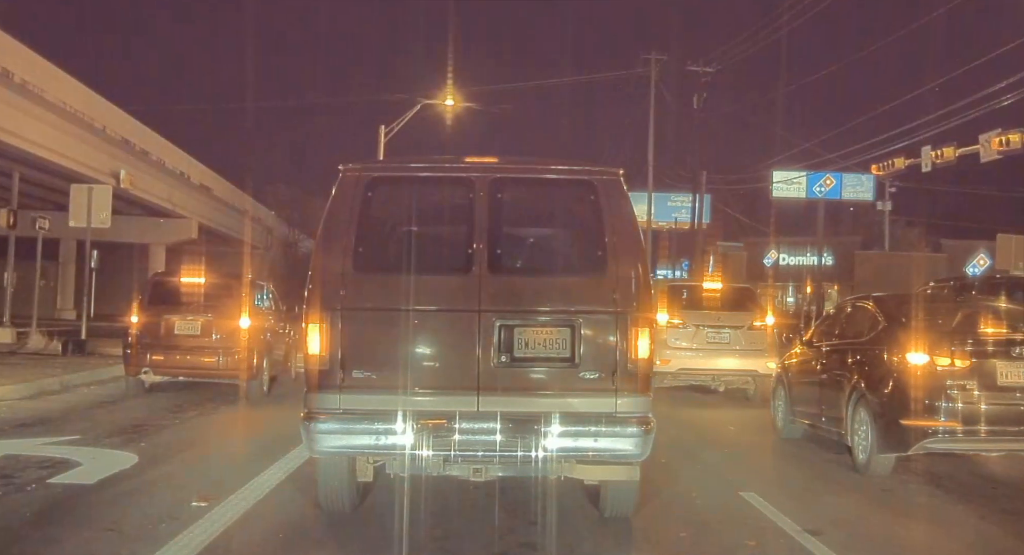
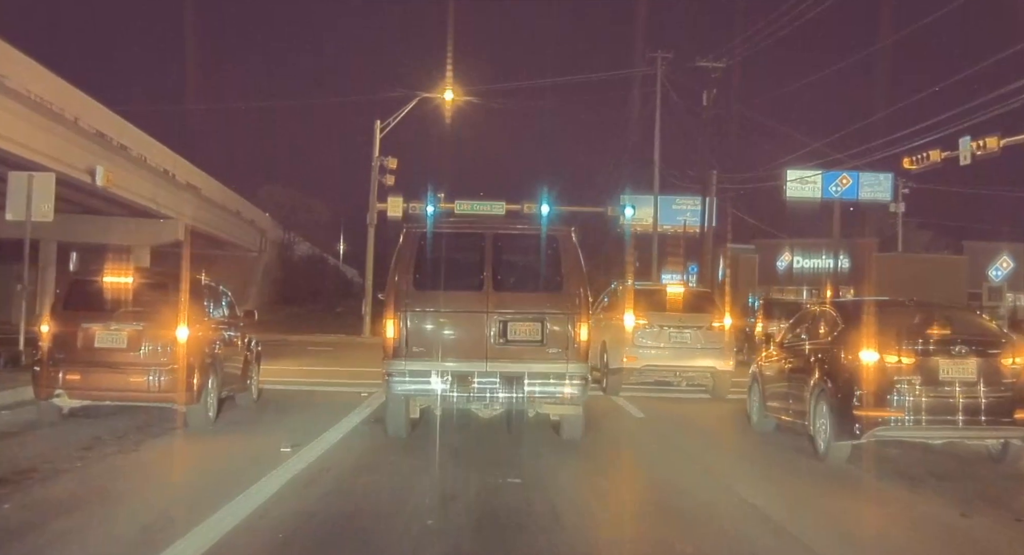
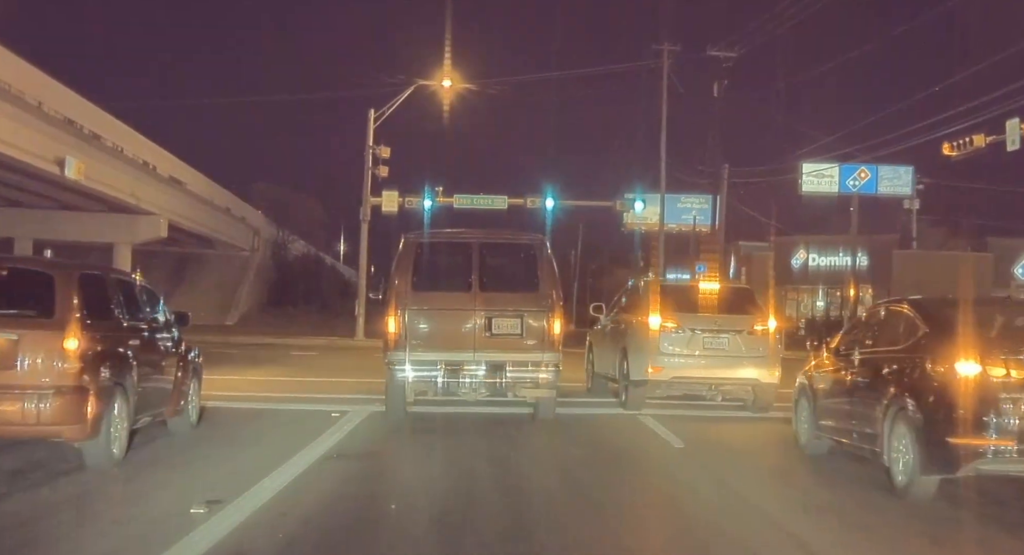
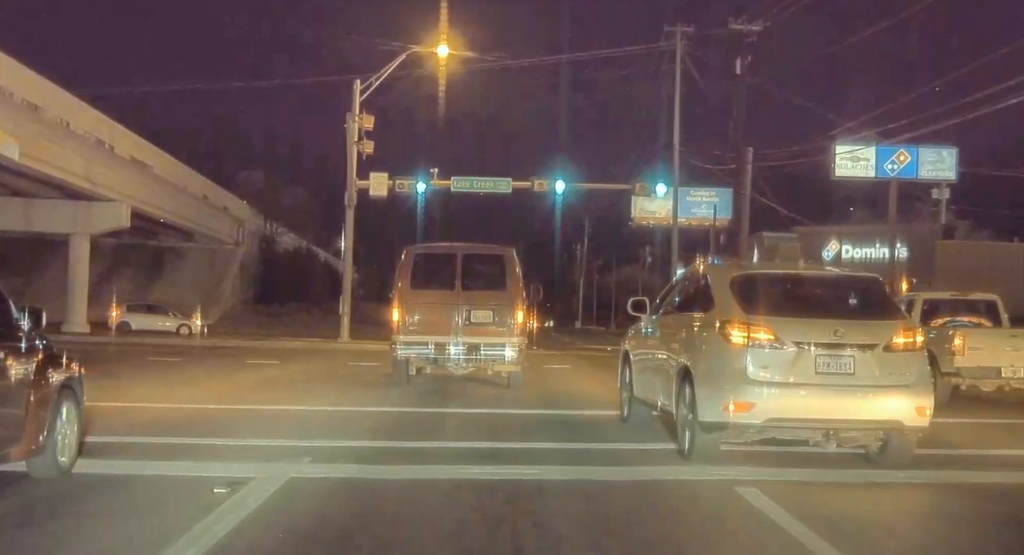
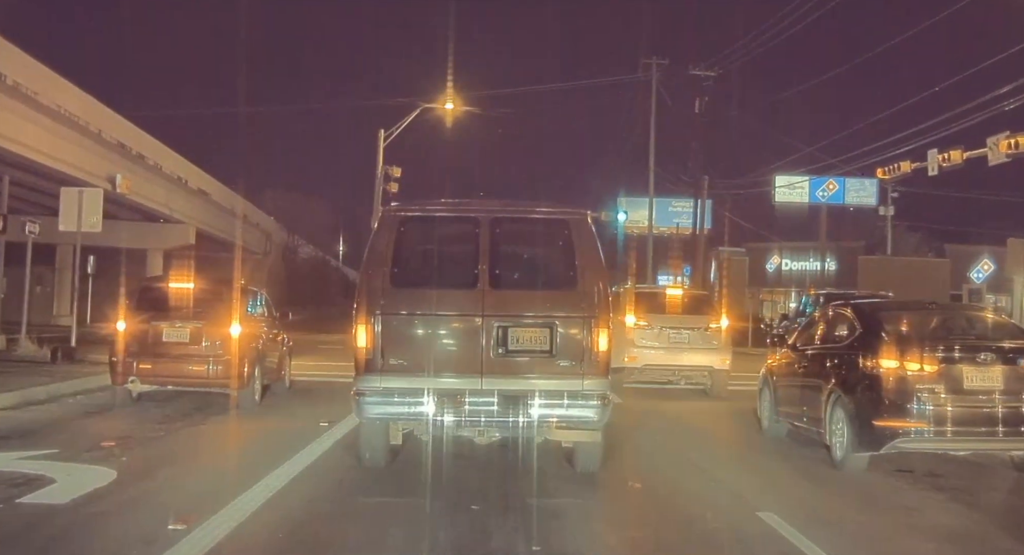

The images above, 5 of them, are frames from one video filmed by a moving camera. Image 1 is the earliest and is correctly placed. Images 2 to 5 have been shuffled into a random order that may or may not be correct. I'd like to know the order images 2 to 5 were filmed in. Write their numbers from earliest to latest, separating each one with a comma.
5, 2, 3, 4
